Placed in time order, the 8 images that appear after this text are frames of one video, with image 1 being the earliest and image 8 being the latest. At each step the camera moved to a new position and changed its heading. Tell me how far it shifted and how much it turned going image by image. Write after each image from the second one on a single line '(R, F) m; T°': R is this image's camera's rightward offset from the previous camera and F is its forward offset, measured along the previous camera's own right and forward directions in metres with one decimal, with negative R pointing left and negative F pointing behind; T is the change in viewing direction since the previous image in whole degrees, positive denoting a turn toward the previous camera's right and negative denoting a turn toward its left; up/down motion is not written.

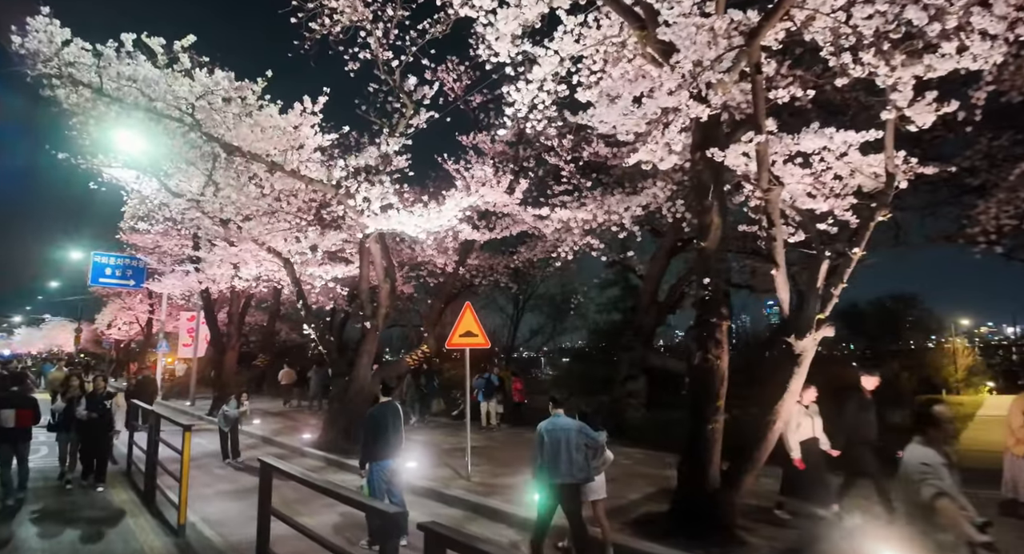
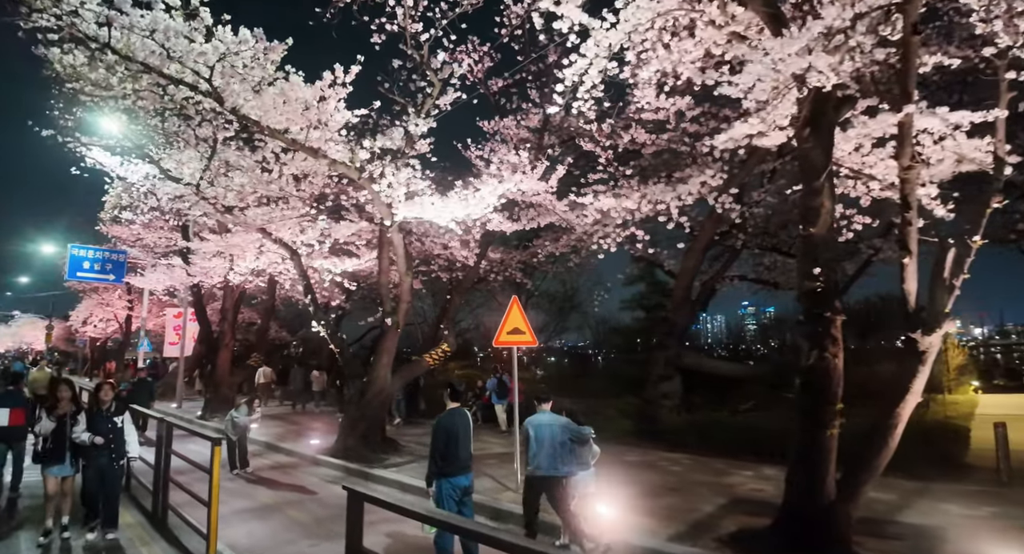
(-1.2, +0.9) m; +2°
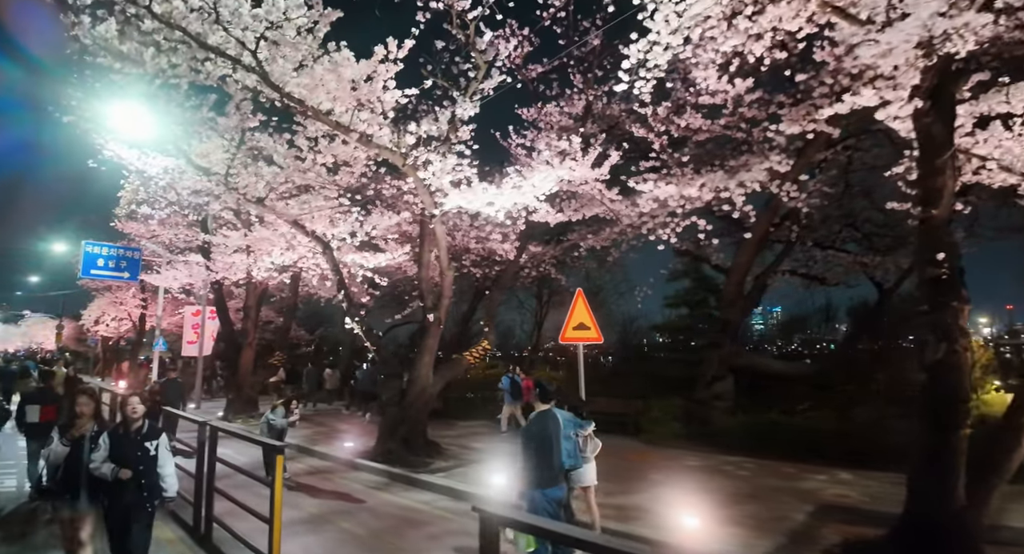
(-0.9, +0.6) m; 0°
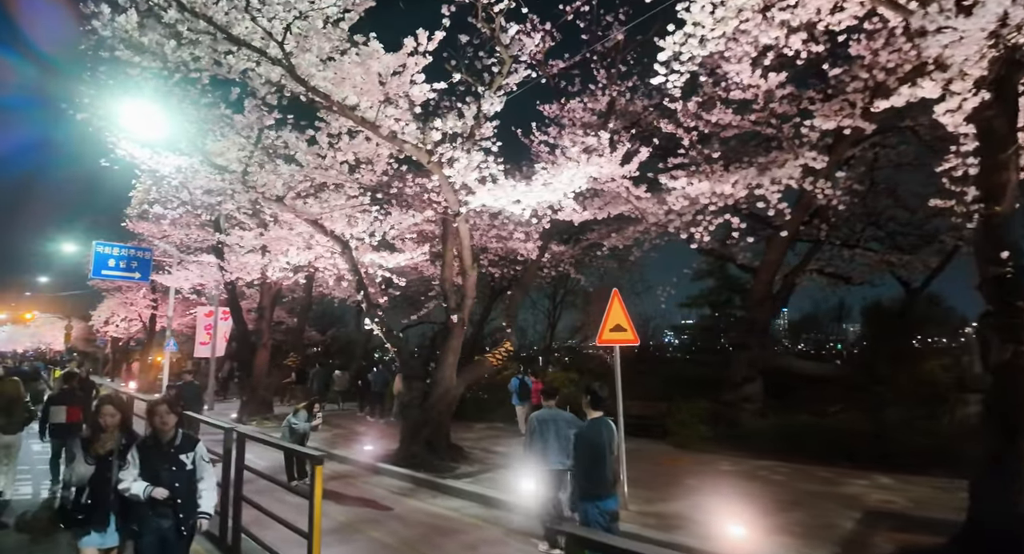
(-0.4, +0.3) m; 0°
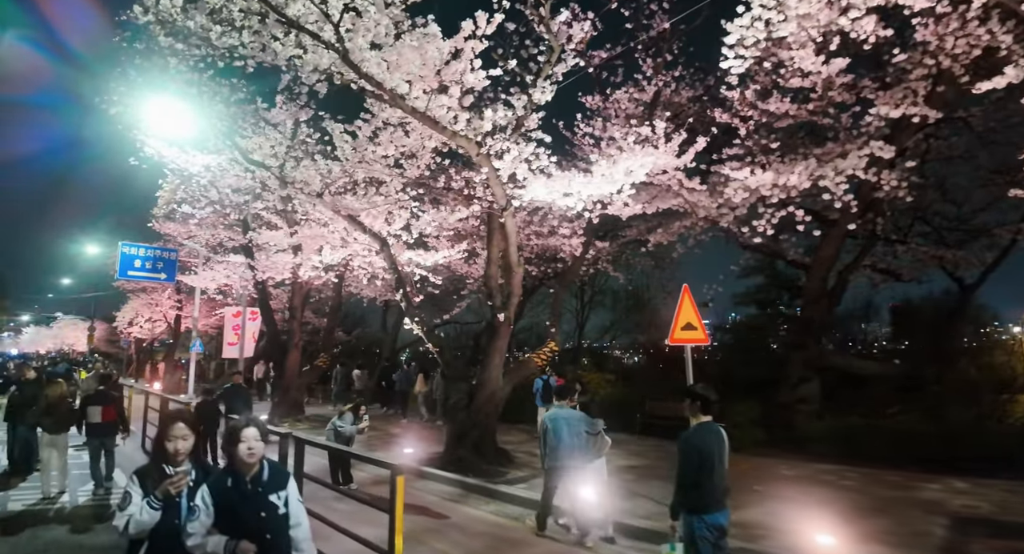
(-0.7, +0.4) m; -1°
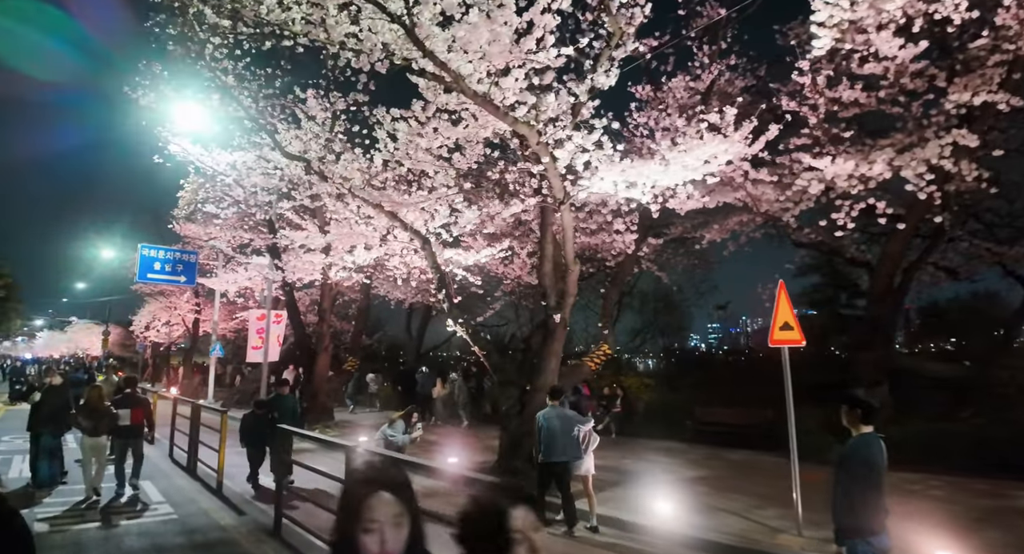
(-0.9, +0.6) m; -1°
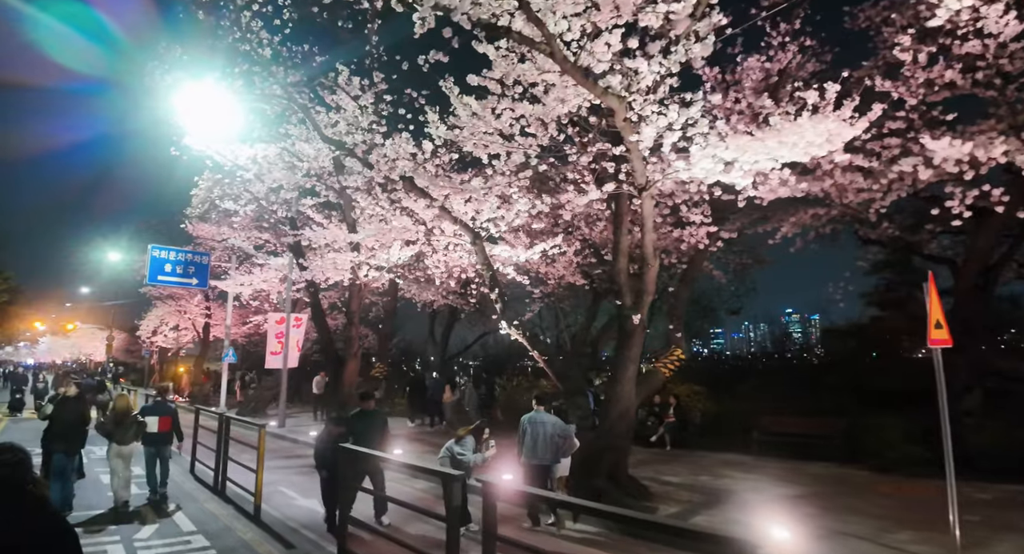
(-1.1, +1.0) m; 0°
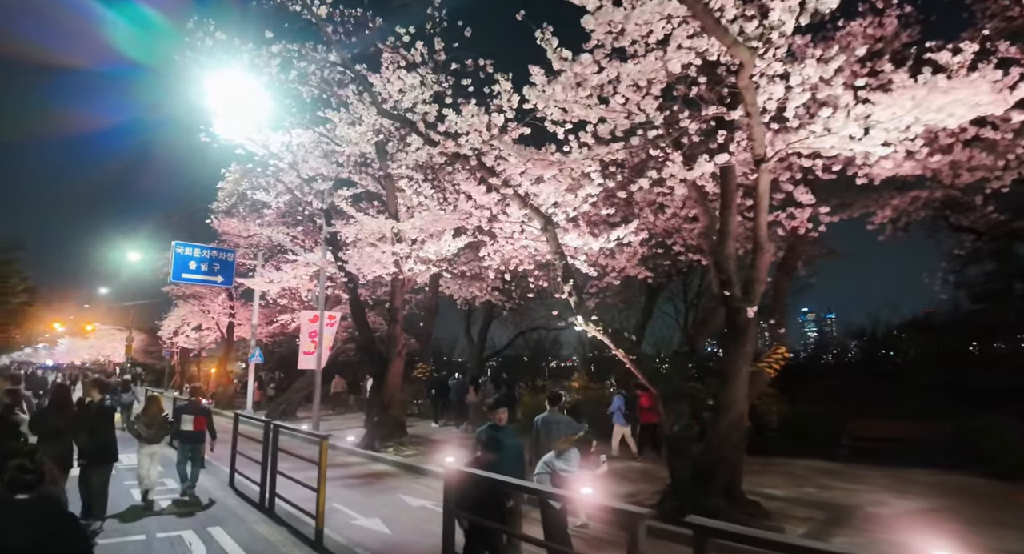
(-1.1, +1.1) m; -1°
